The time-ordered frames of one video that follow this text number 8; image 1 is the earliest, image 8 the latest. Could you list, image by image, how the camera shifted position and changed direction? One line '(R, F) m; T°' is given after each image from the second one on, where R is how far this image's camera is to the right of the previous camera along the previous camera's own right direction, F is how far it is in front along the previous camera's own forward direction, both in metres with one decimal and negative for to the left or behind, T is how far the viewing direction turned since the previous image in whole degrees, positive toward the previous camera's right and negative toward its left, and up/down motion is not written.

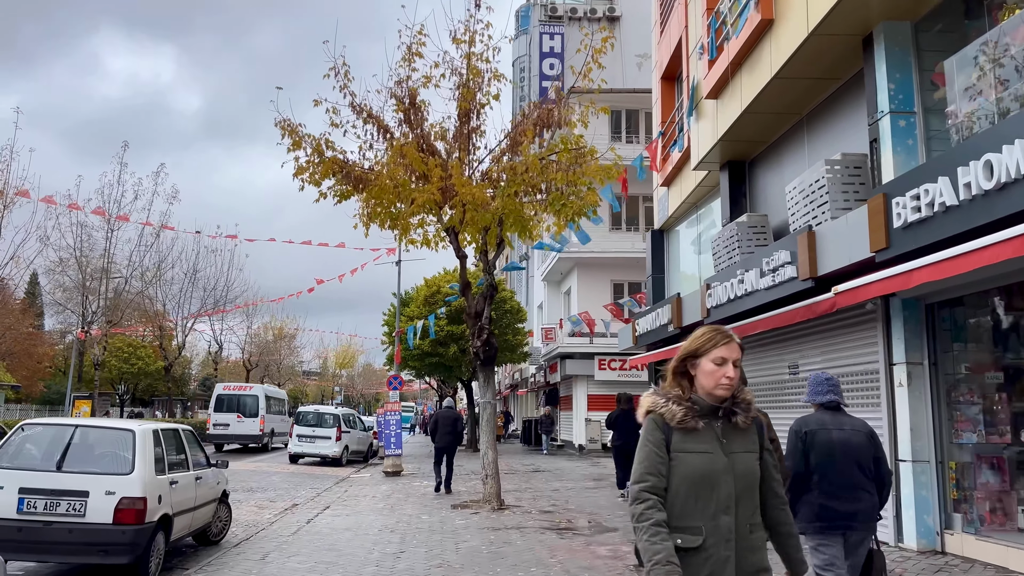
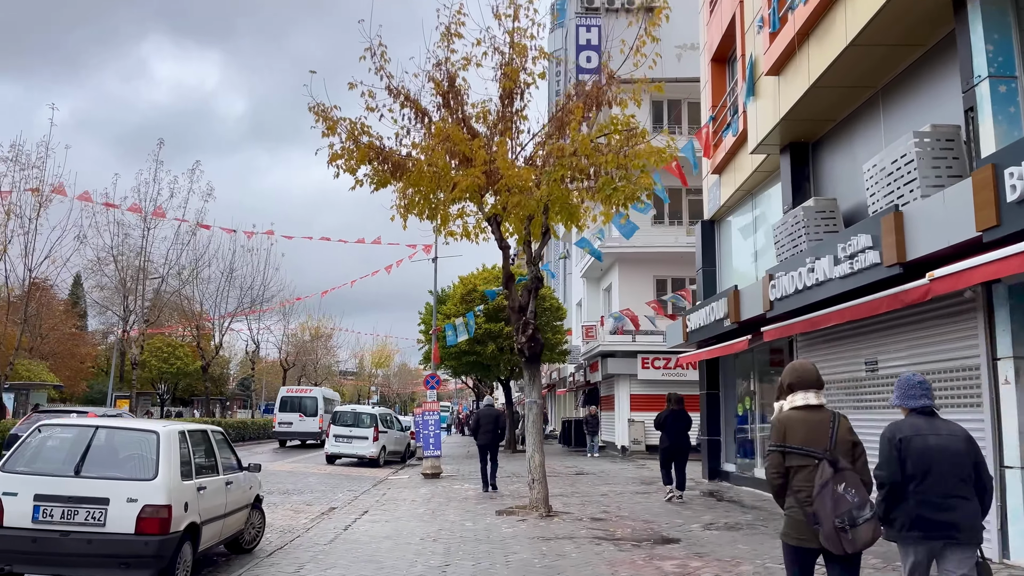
(-0.2, +0.7) m; -3°
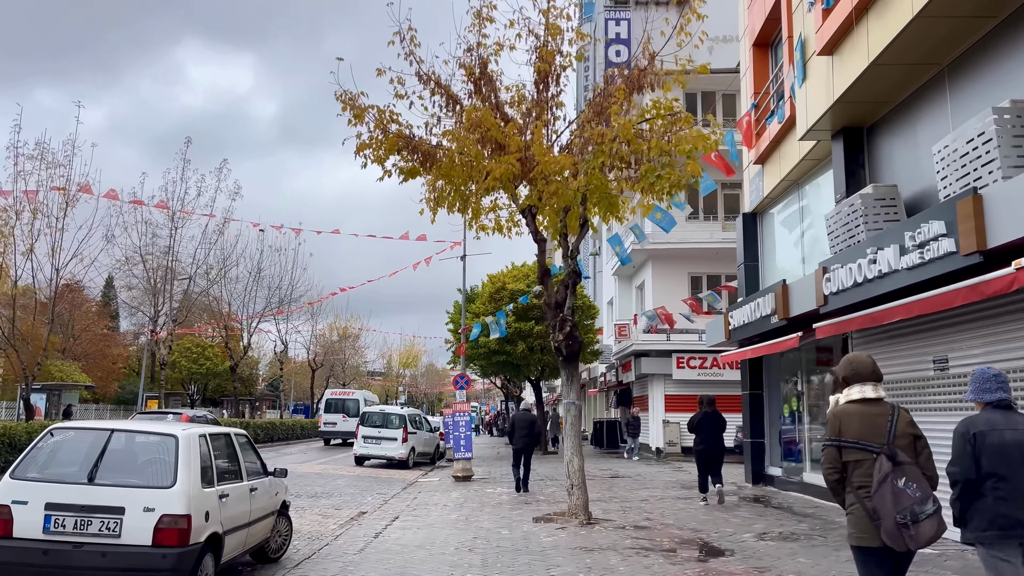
(-0.1, +0.5) m; -2°
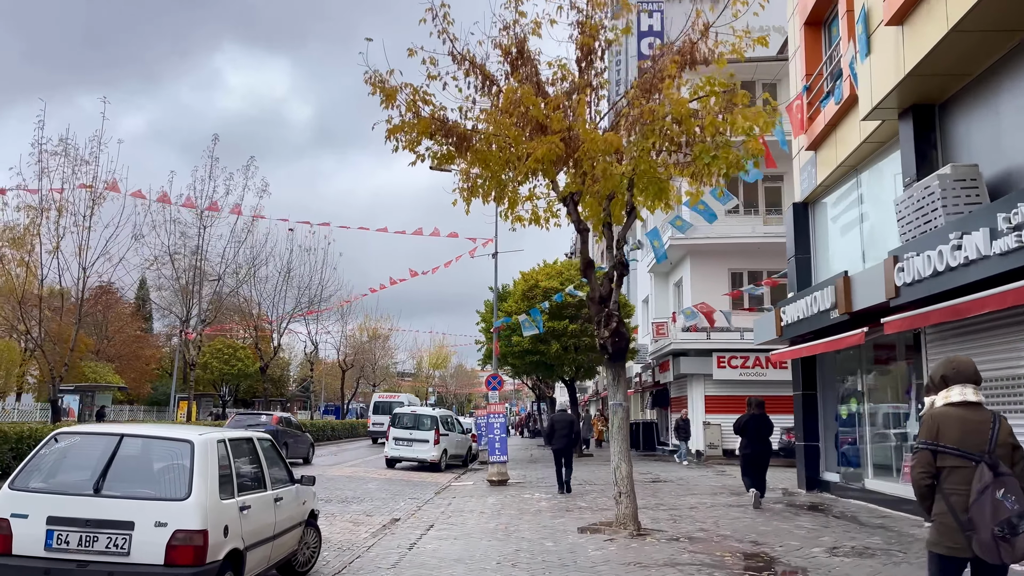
(-0.2, +0.7) m; -2°
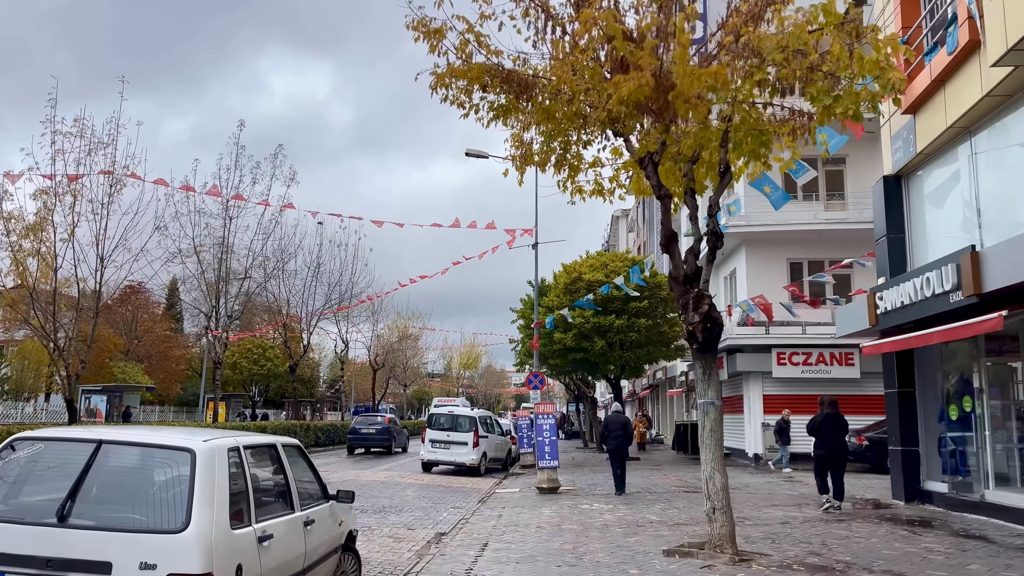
(-0.4, +1.5) m; -2°
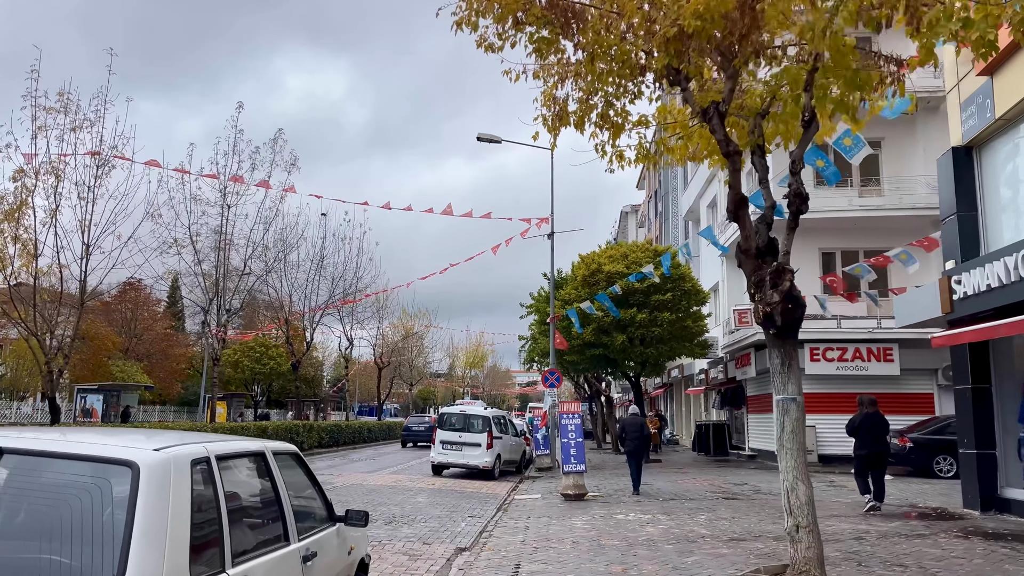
(-0.3, +1.3) m; 0°
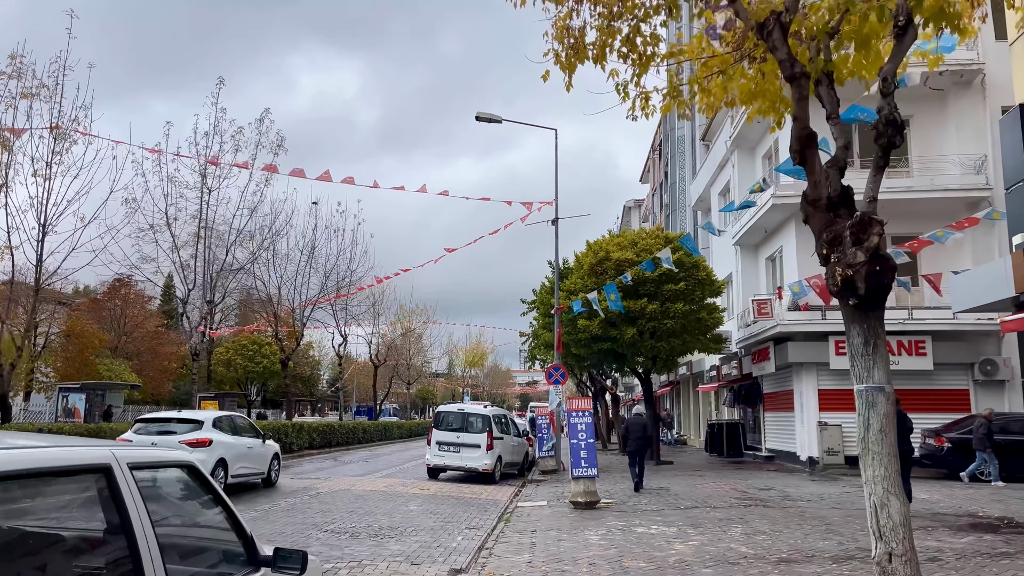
(0.0, +1.5) m; 0°
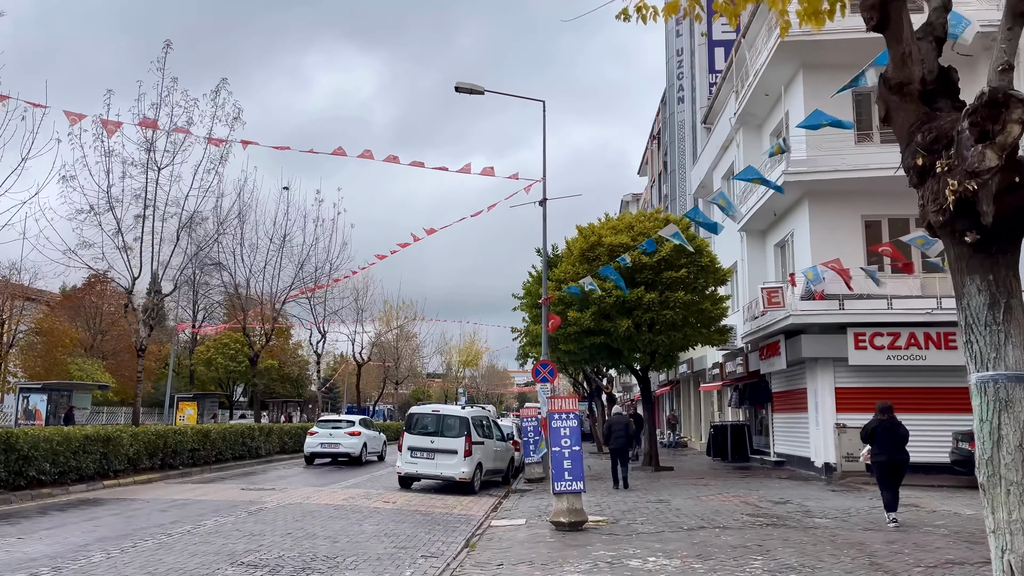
(+0.4, +2.0) m; 0°
